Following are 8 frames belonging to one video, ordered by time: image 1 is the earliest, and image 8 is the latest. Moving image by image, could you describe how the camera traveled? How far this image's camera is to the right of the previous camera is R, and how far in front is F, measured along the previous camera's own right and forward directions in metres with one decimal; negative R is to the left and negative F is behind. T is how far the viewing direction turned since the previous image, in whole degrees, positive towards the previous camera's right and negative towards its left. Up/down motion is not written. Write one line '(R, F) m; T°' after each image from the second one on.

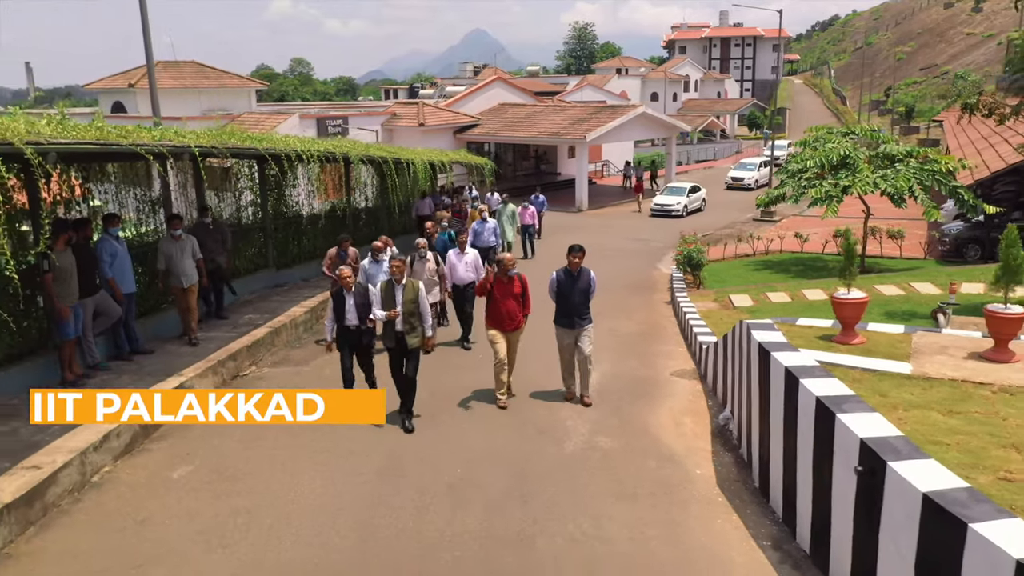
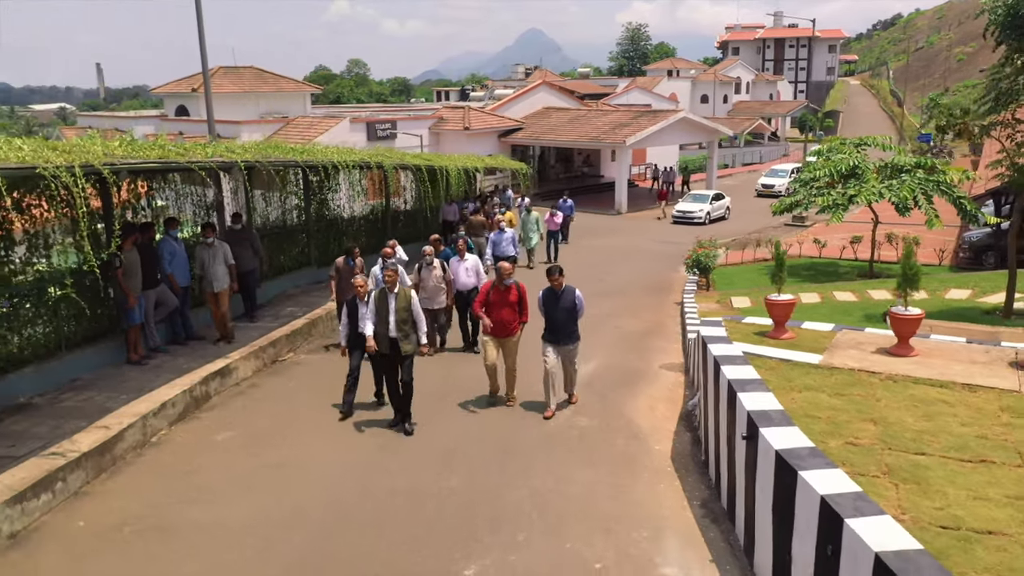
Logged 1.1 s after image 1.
(+0.6, -1.2) m; -4°
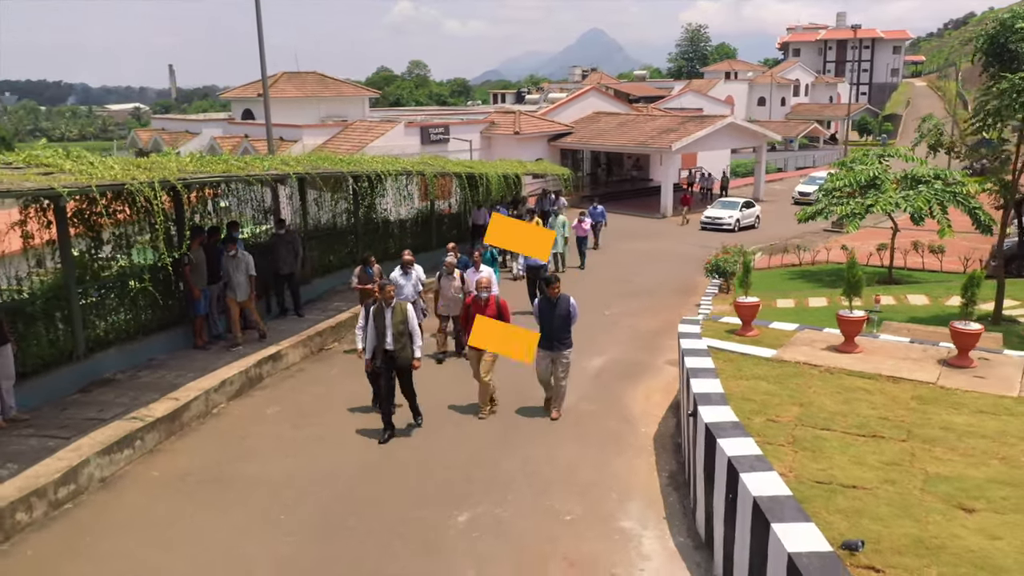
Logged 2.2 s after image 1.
(+0.6, -1.2) m; -4°
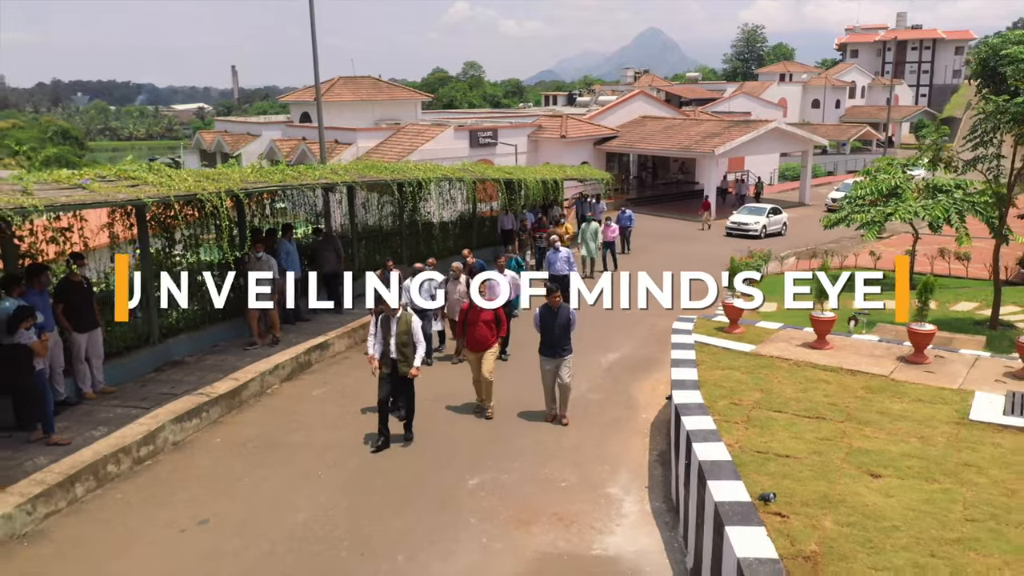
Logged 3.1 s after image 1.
(+0.4, -1.2) m; -4°
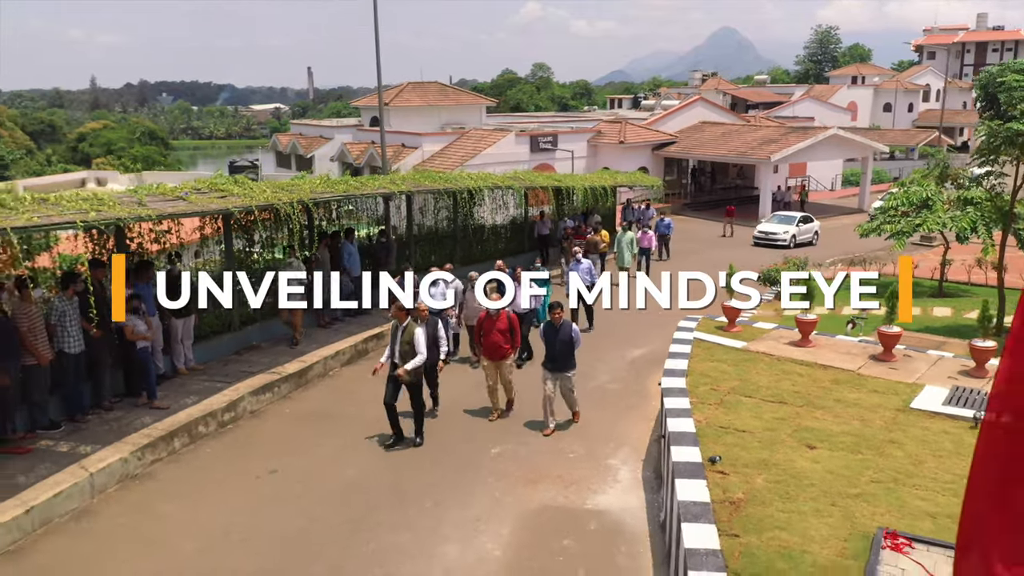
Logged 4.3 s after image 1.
(+0.5, -1.4) m; -5°
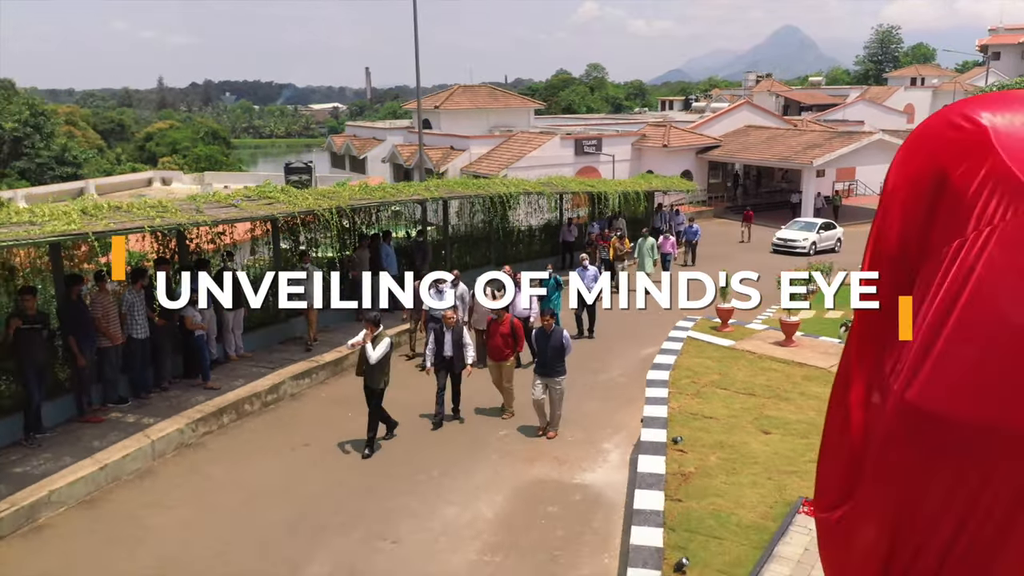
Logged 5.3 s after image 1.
(+0.6, -1.1) m; -4°
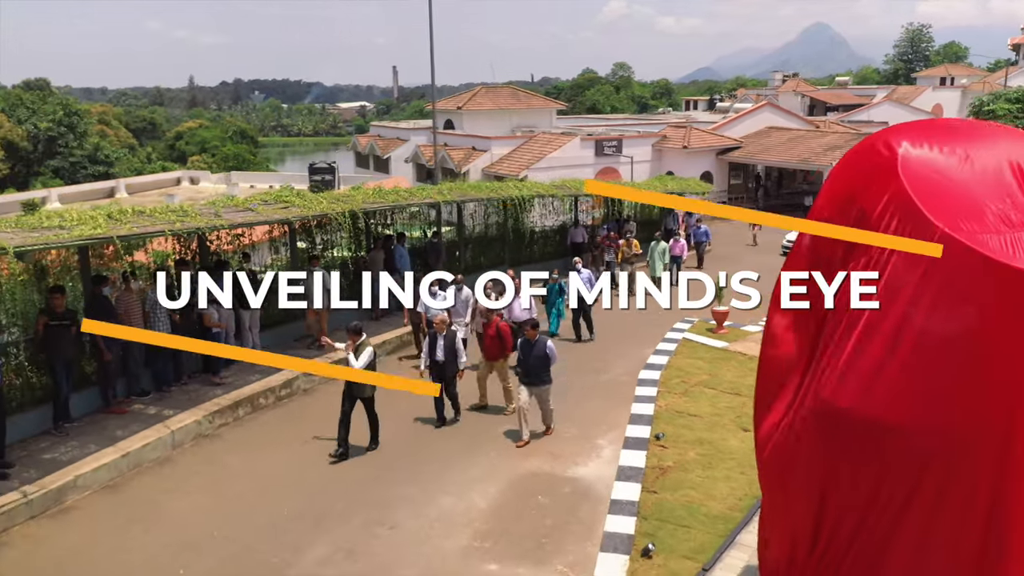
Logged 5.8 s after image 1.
(+0.3, -0.5) m; -2°
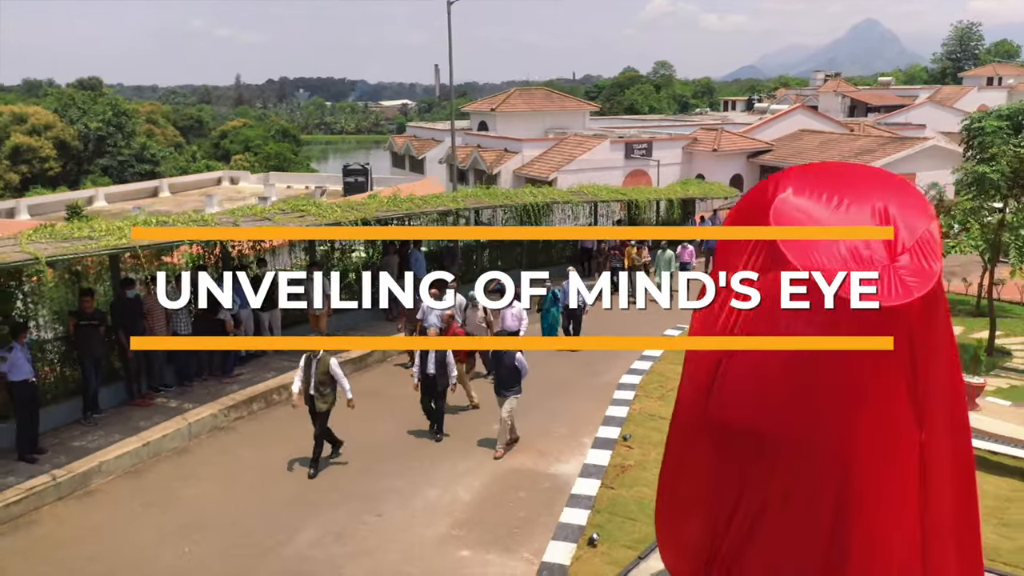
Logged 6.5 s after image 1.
(+0.6, -0.7) m; -3°
